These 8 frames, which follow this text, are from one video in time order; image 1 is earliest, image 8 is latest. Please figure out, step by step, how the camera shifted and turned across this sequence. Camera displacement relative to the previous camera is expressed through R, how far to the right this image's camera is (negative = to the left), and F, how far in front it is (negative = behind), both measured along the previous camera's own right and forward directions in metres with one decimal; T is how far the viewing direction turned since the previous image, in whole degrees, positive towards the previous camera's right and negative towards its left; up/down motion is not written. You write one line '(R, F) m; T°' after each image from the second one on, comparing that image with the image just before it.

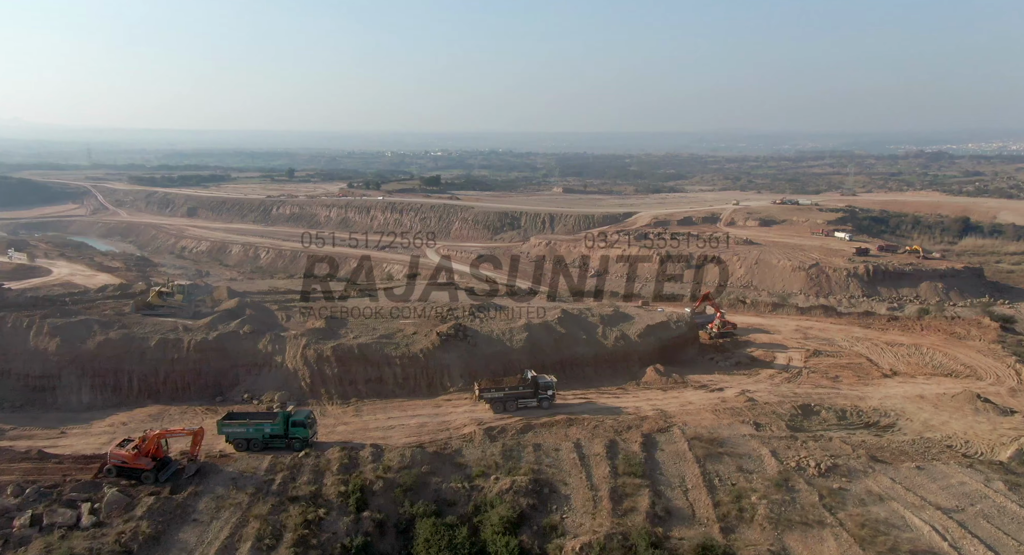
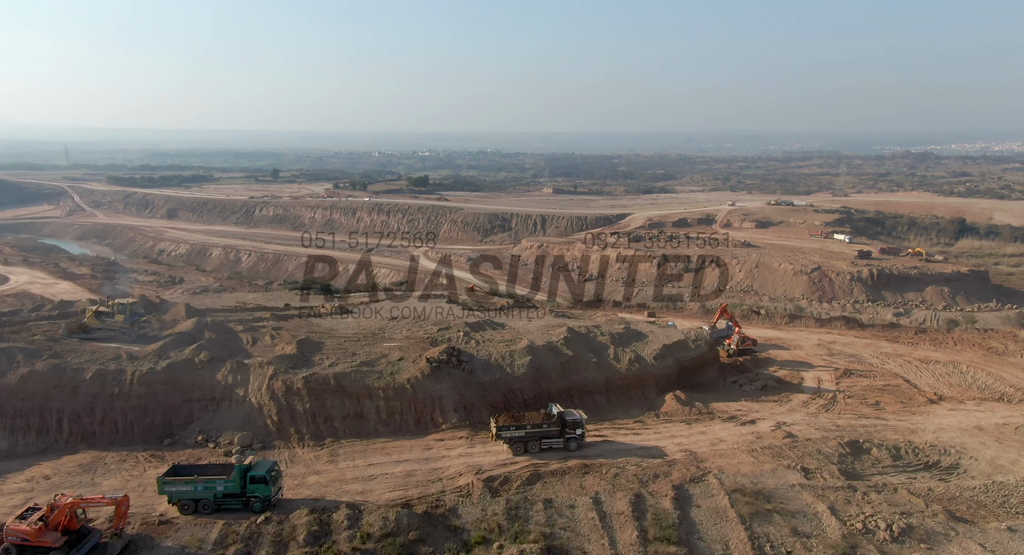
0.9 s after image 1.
(-0.3, +2.9) m; +1°
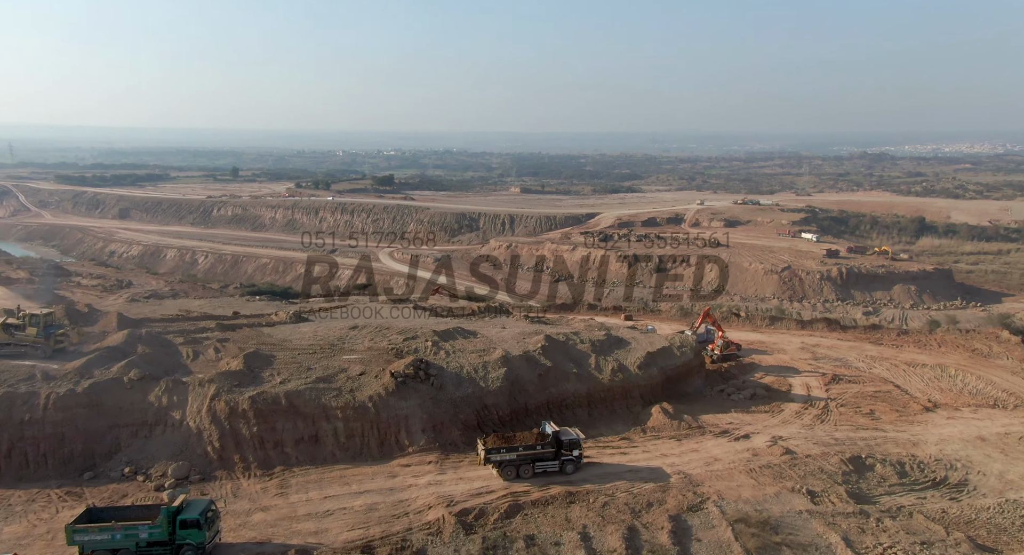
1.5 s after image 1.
(-0.2, +1.8) m; +3°
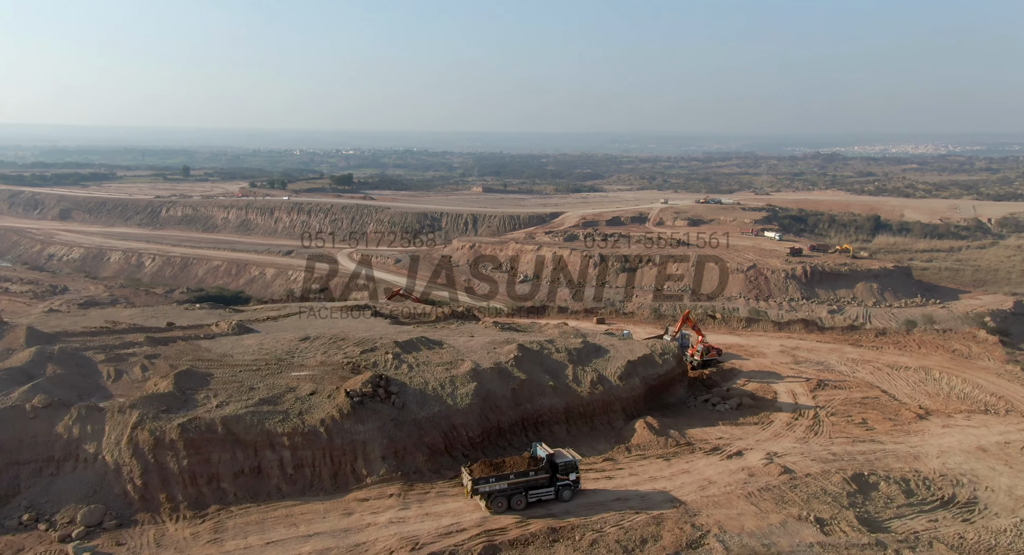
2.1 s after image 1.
(-0.2, +1.8) m; +3°
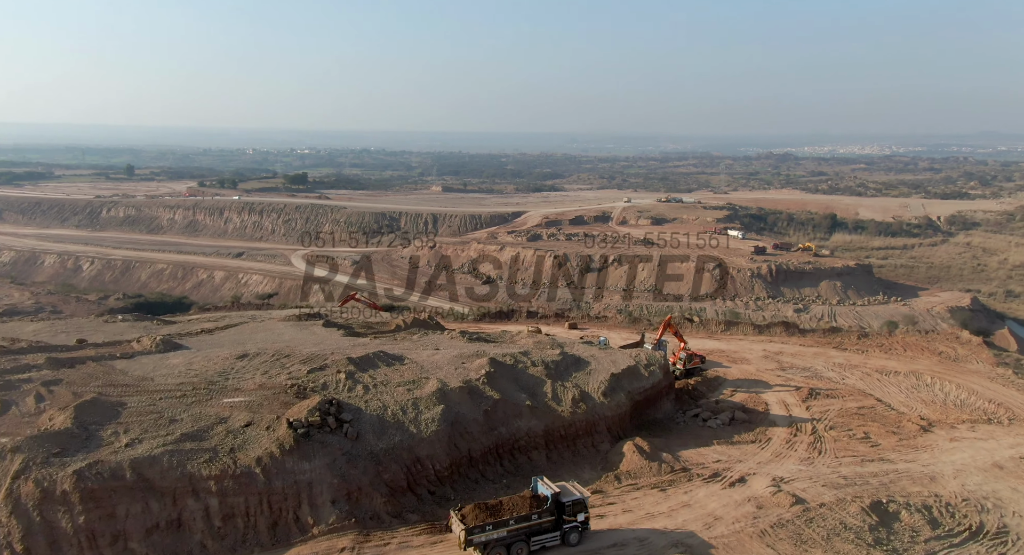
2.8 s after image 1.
(-0.2, +2.2) m; +3°
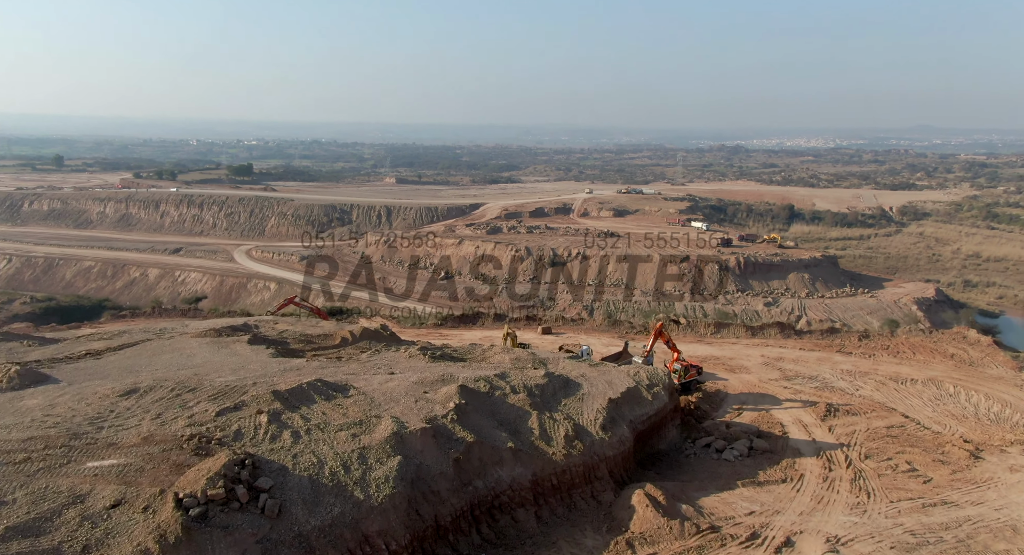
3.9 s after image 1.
(-0.3, +3.6) m; +4°
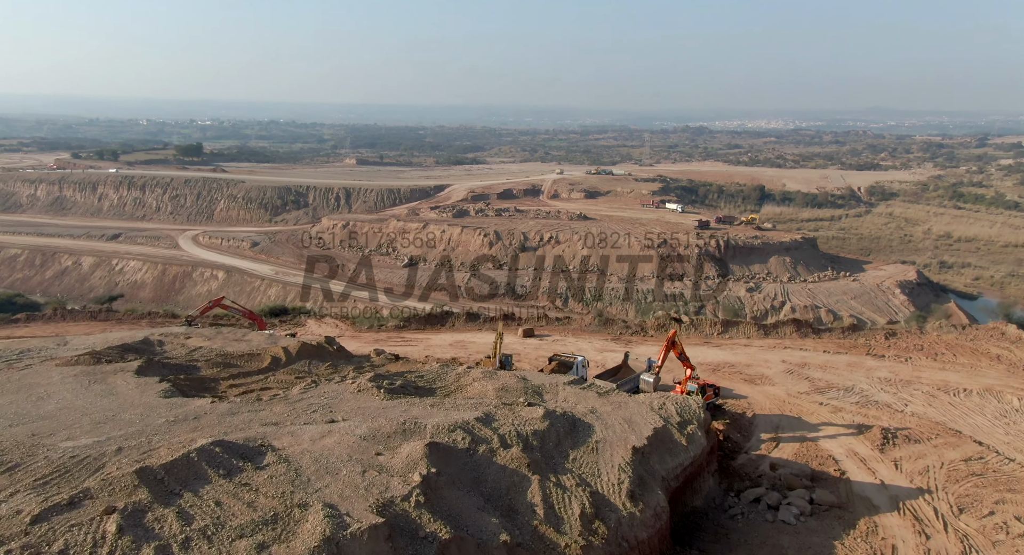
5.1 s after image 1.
(-0.3, +4.1) m; +3°
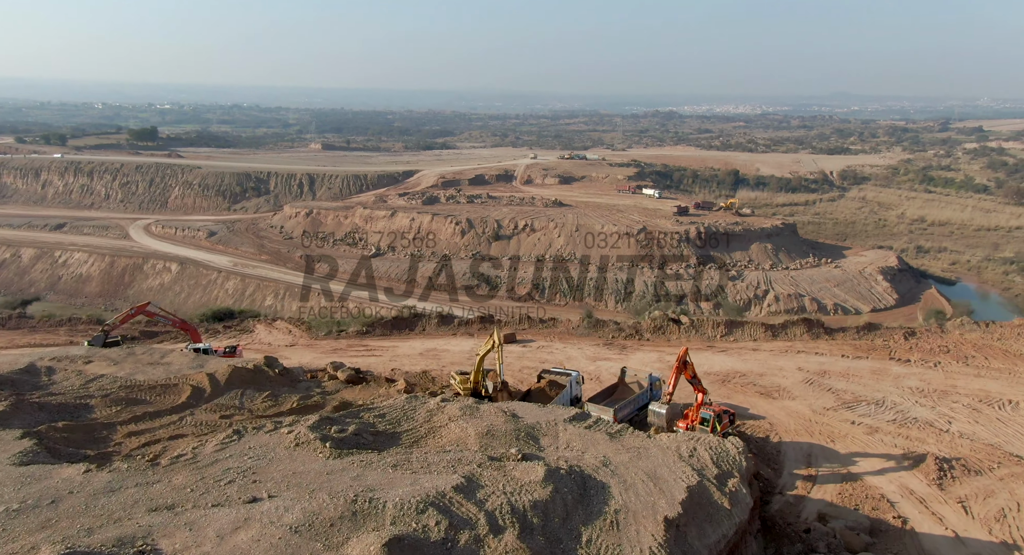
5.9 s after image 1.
(-0.2, +2.9) m; +2°
